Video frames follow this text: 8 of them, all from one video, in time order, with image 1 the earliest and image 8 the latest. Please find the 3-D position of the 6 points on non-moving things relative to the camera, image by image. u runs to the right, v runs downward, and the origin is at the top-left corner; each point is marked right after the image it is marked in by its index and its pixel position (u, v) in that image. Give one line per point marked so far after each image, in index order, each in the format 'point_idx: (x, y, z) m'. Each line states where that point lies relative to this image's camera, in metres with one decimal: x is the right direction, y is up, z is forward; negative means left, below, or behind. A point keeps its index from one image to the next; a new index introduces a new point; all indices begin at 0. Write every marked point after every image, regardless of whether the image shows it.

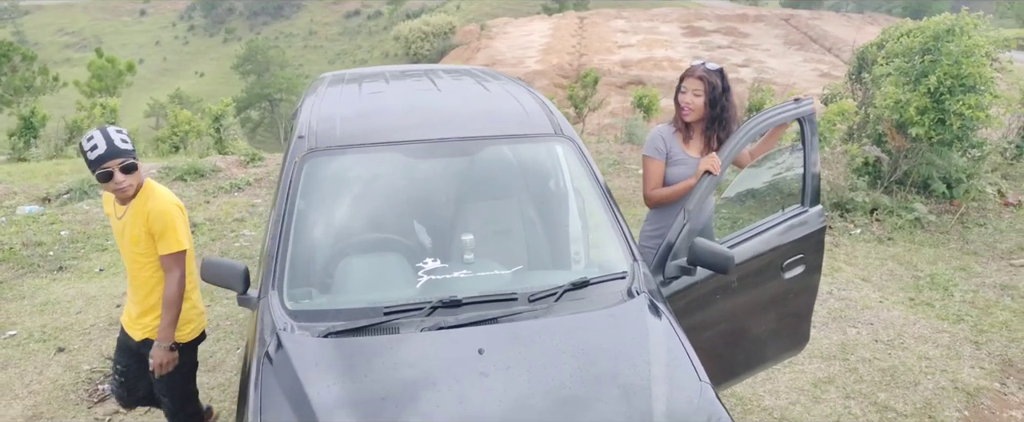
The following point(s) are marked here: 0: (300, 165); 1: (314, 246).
0: (-0.7, +0.2, +2.9) m
1: (-0.6, -0.1, +2.7) m
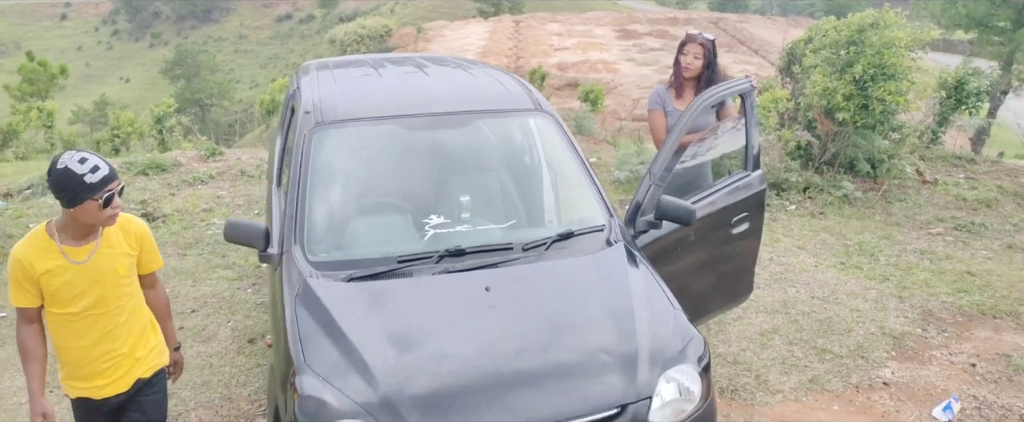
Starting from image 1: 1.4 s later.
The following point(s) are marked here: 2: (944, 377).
0: (-0.7, +0.3, +3.2) m
1: (-0.6, 0.0, +3.0) m
2: (+1.9, -0.7, +3.8) m
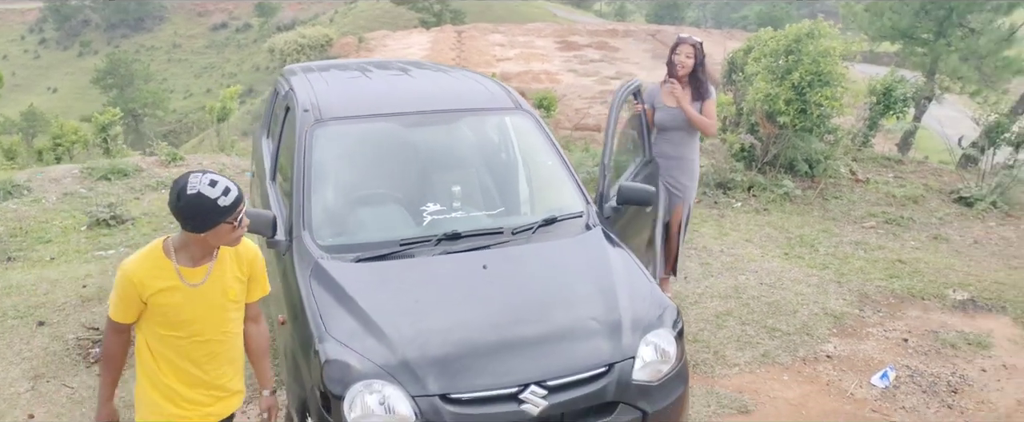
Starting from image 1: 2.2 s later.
0: (-0.8, +0.3, +3.4) m
1: (-0.7, +0.1, +3.3) m
2: (+1.8, -0.7, +4.2) m
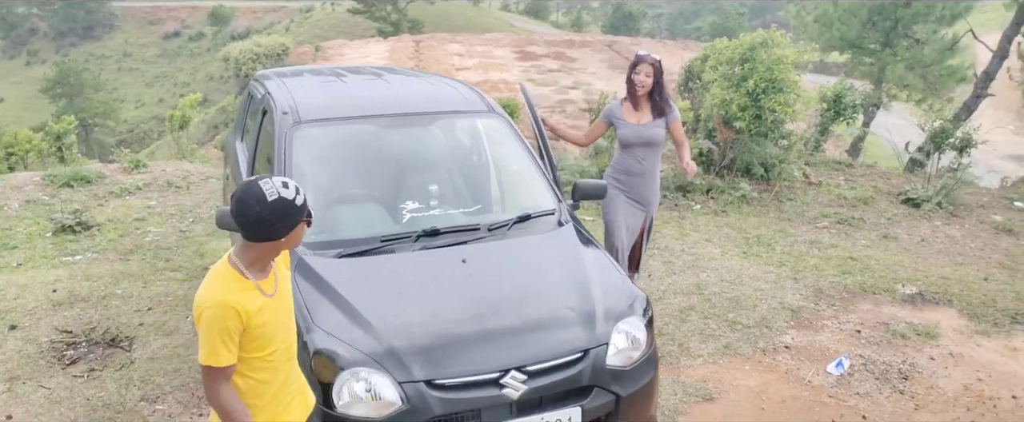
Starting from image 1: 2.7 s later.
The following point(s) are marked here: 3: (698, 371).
0: (-0.9, +0.3, +3.5) m
1: (-0.8, +0.1, +3.4) m
2: (+1.7, -0.7, +4.4) m
3: (+0.9, -0.7, +4.0) m
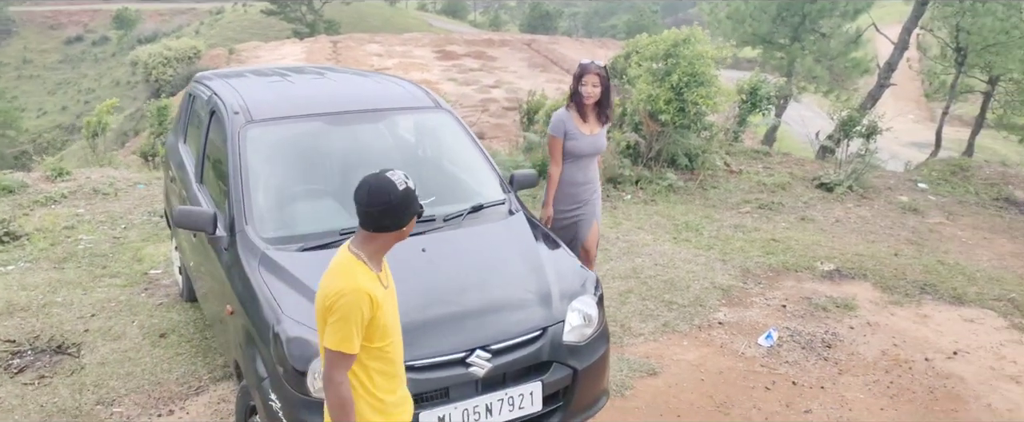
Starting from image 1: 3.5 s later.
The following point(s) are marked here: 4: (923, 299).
0: (-1.1, +0.3, +3.6) m
1: (-1.0, +0.1, +3.5) m
2: (+1.4, -0.6, +4.7) m
3: (+0.6, -0.7, +4.2) m
4: (+2.5, -0.5, +5.1) m
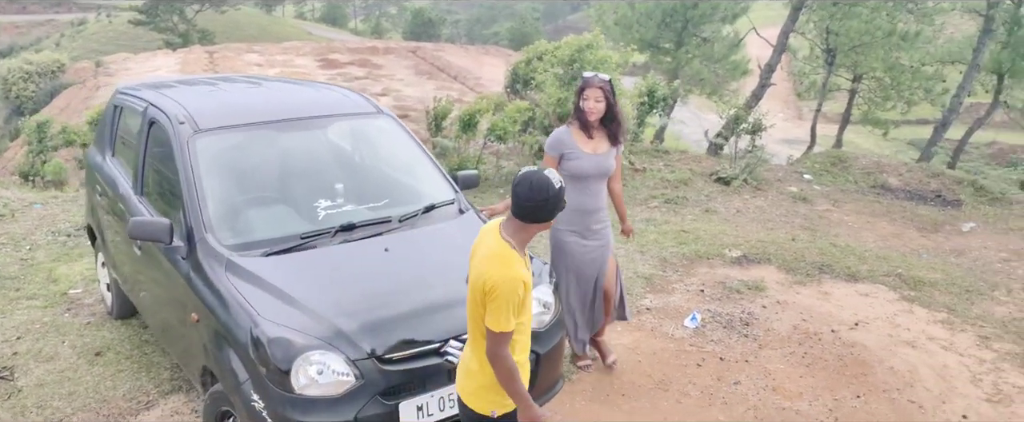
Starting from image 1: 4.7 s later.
0: (-1.4, +0.3, +3.6) m
1: (-1.2, 0.0, +3.5) m
2: (+1.0, -0.5, +5.1) m
3: (+0.3, -0.7, +4.5) m
4: (+2.0, -0.4, +5.6) m
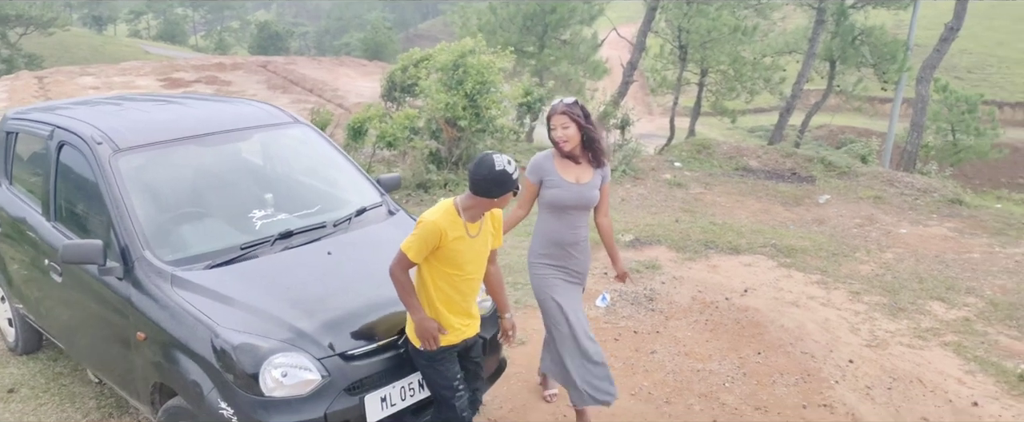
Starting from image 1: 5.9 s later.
0: (-1.7, +0.2, +3.6) m
1: (-1.5, 0.0, +3.5) m
2: (+0.5, -0.5, +5.4) m
3: (-0.1, -0.6, +4.7) m
4: (+1.4, -0.3, +6.1) m
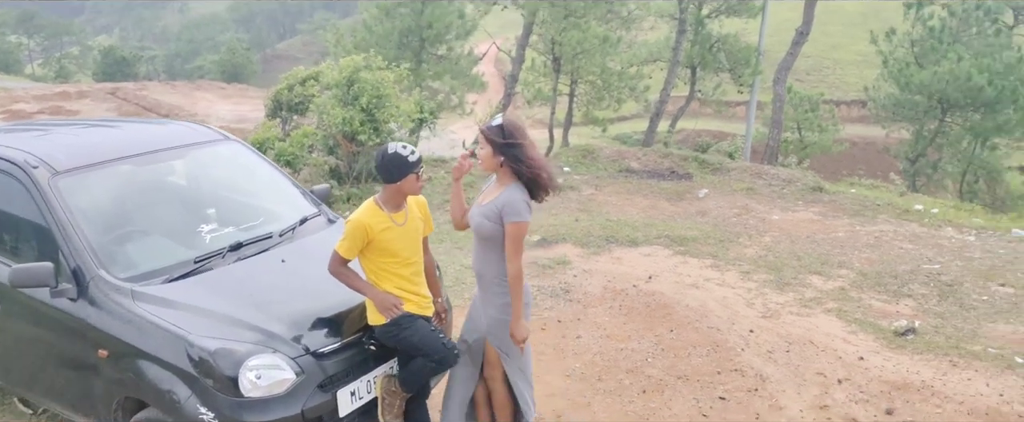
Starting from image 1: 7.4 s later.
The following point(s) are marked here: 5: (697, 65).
0: (-1.9, +0.1, +3.6) m
1: (-1.7, -0.1, +3.5) m
2: (0.0, -0.5, +5.7) m
3: (-0.5, -0.7, +4.9) m
4: (+0.8, -0.3, +6.5) m
5: (+3.3, +2.6, +15.2) m
